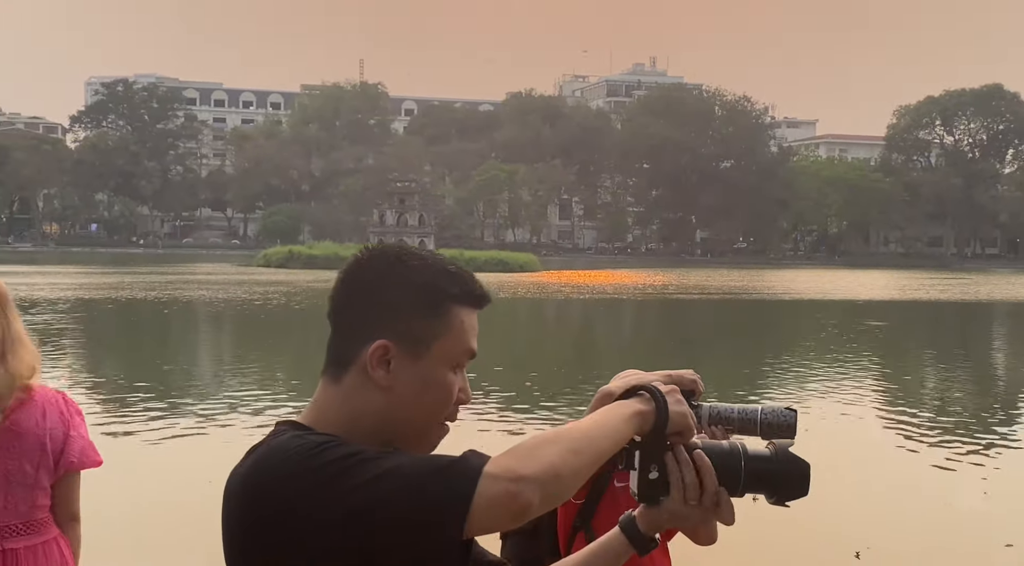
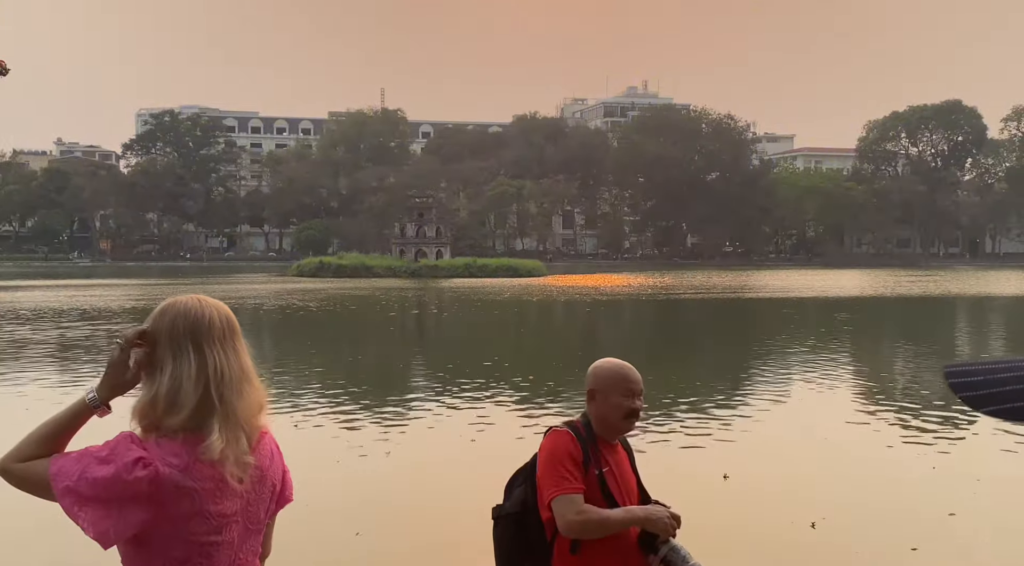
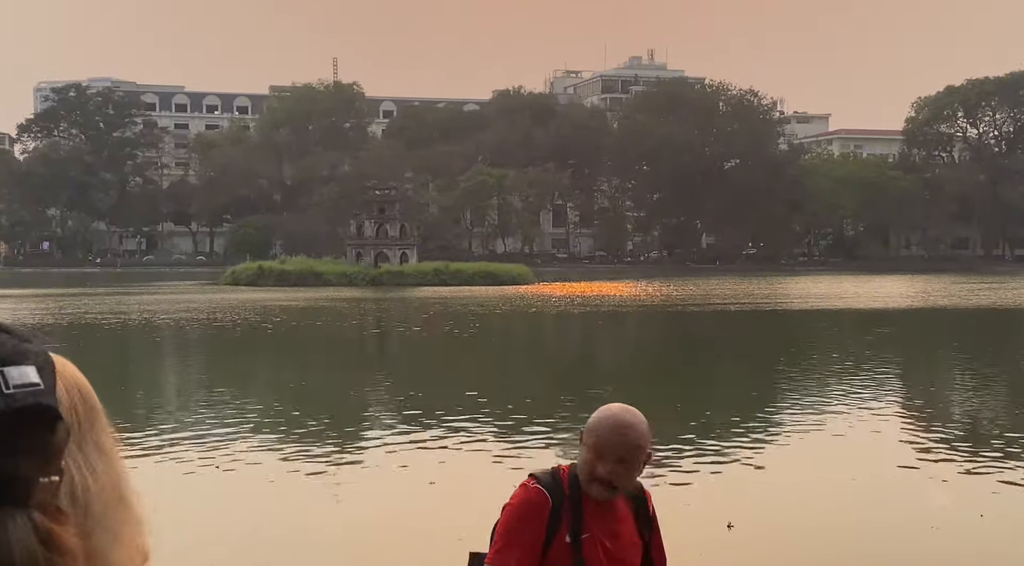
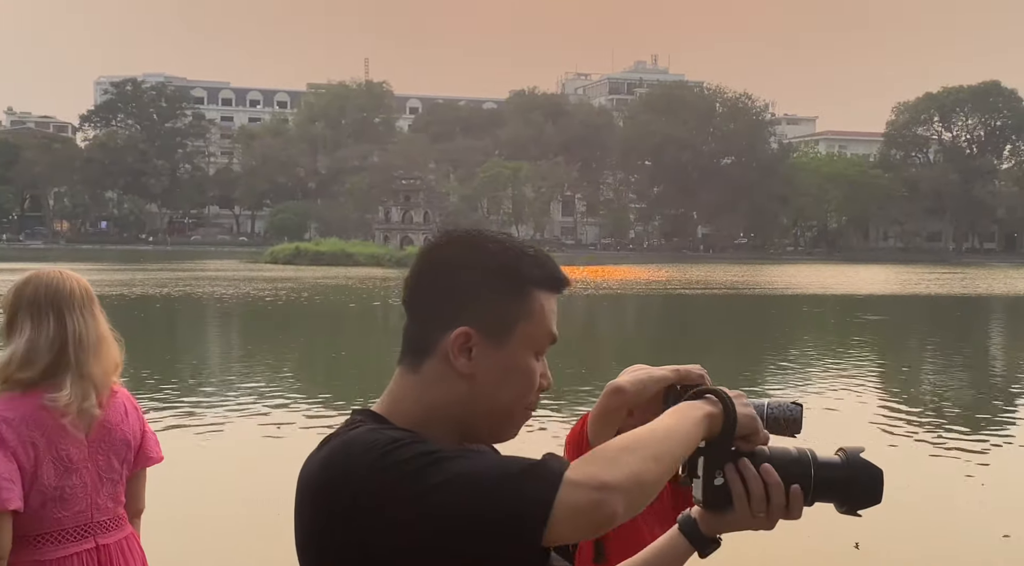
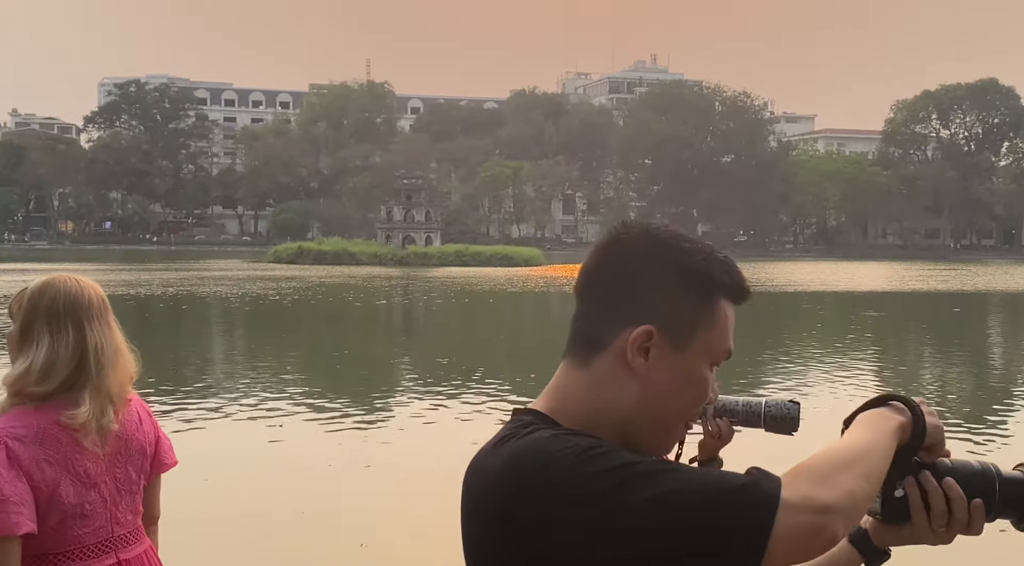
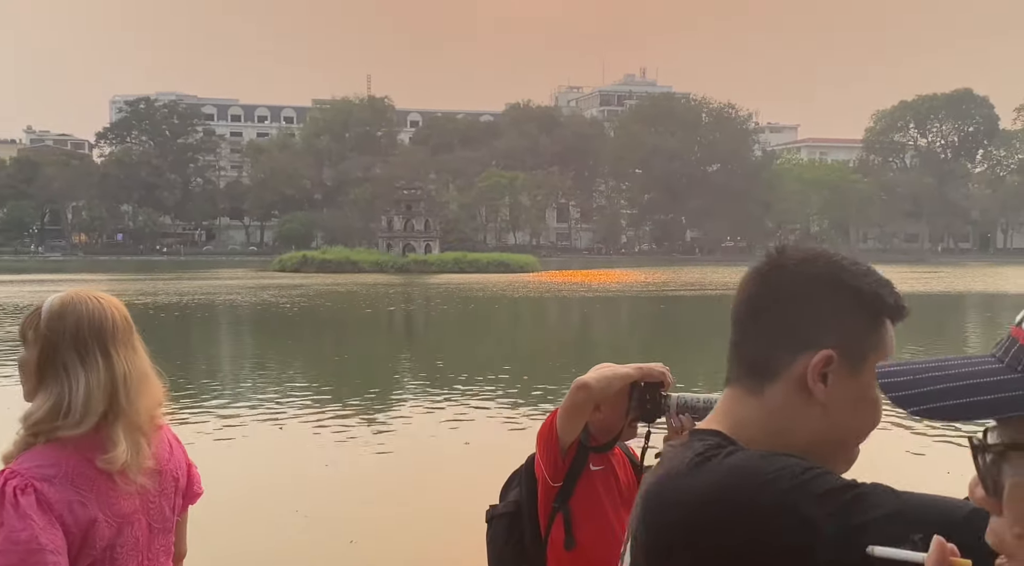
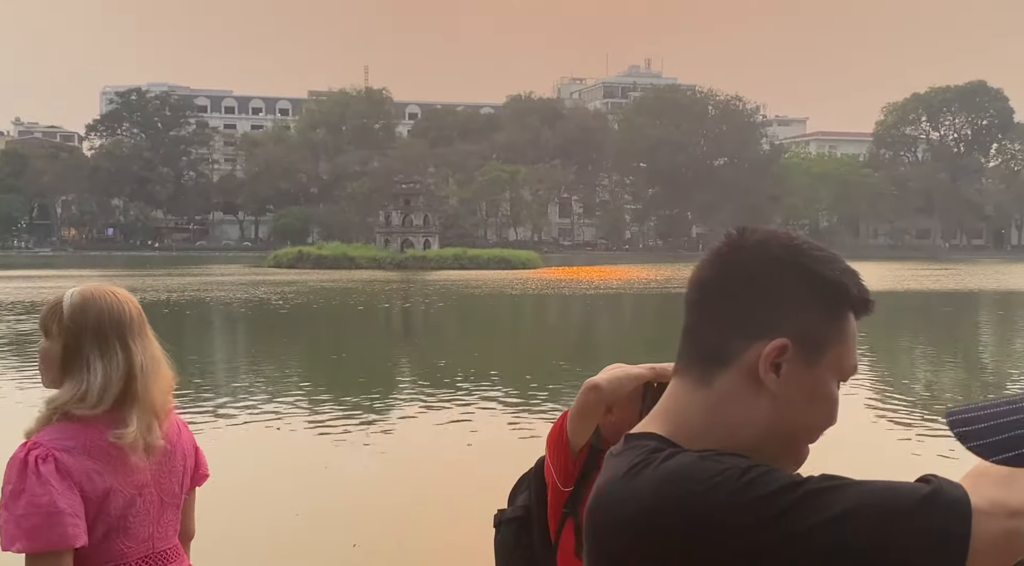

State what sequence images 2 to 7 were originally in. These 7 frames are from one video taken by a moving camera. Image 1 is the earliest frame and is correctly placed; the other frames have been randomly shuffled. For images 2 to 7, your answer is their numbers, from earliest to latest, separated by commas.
4, 5, 7, 6, 2, 3
